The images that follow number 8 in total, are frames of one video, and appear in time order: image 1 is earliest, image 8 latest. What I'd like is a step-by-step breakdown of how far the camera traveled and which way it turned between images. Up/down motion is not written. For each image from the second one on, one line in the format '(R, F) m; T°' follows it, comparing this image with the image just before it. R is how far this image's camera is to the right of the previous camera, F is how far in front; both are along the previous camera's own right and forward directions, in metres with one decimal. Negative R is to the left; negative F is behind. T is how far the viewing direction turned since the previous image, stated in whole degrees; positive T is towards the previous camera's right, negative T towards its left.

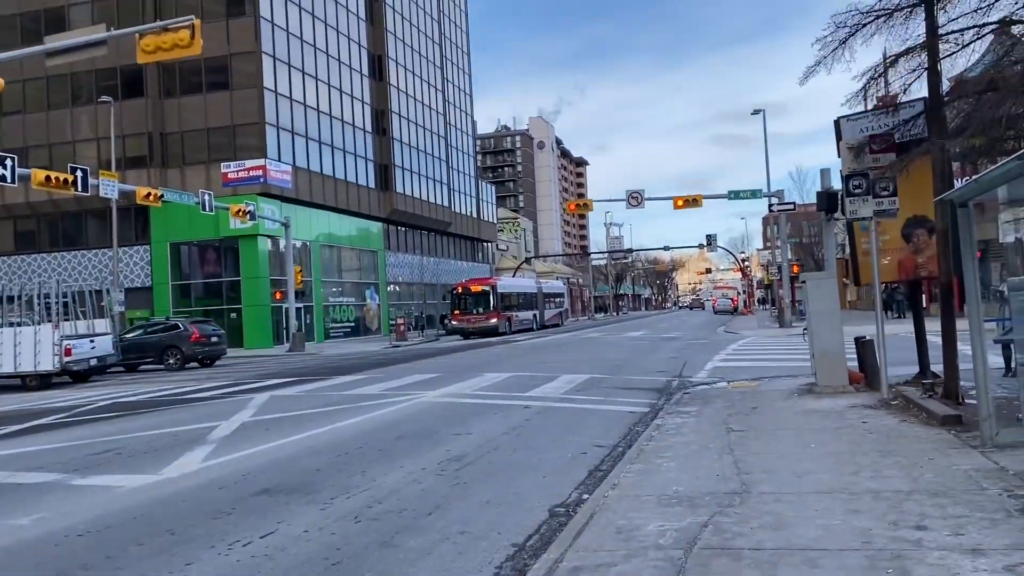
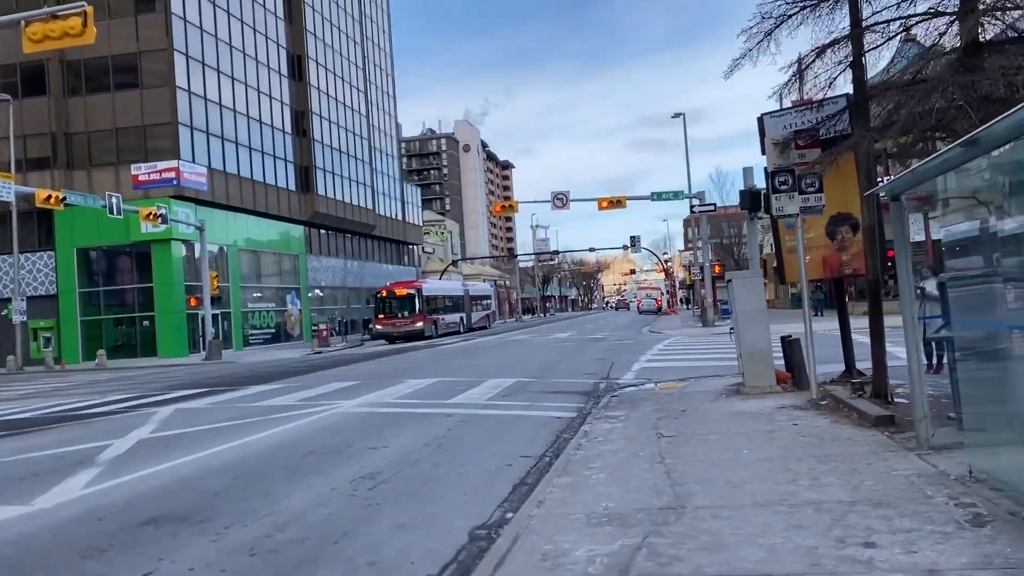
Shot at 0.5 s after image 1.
(+0.1, +0.6) m; +5°
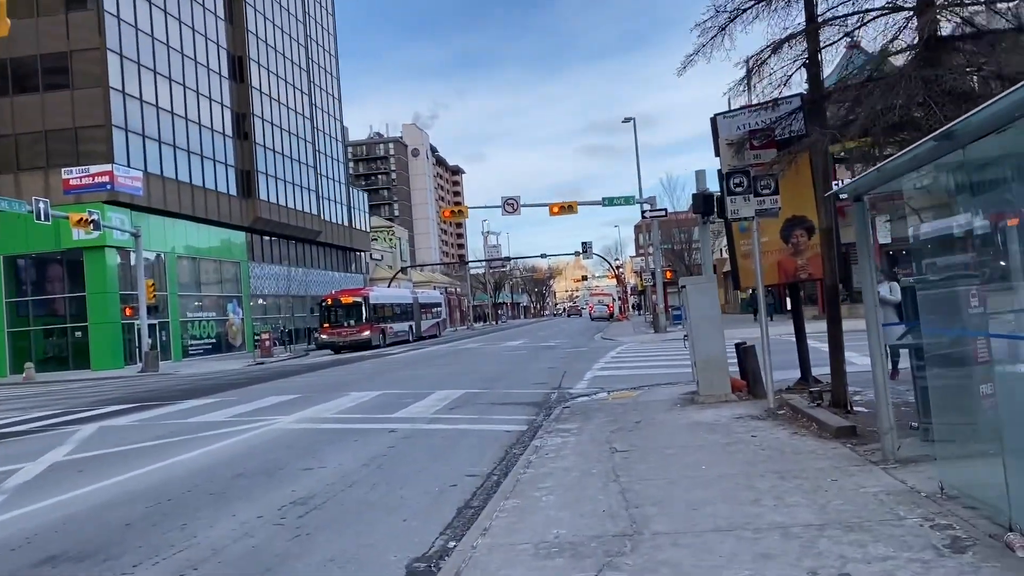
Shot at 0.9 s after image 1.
(+0.1, +0.6) m; +3°
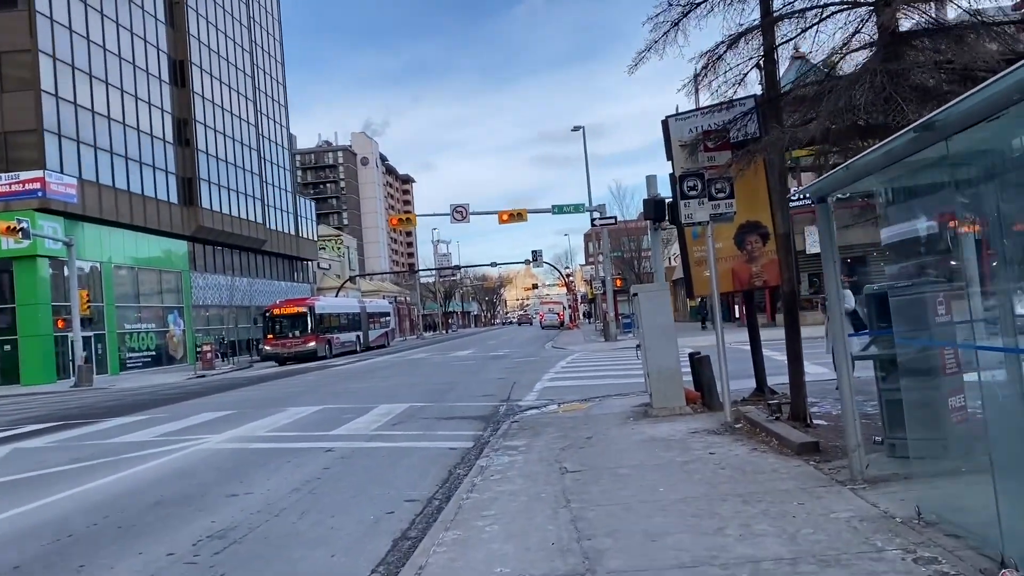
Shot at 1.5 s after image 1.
(+0.1, +0.6) m; +3°
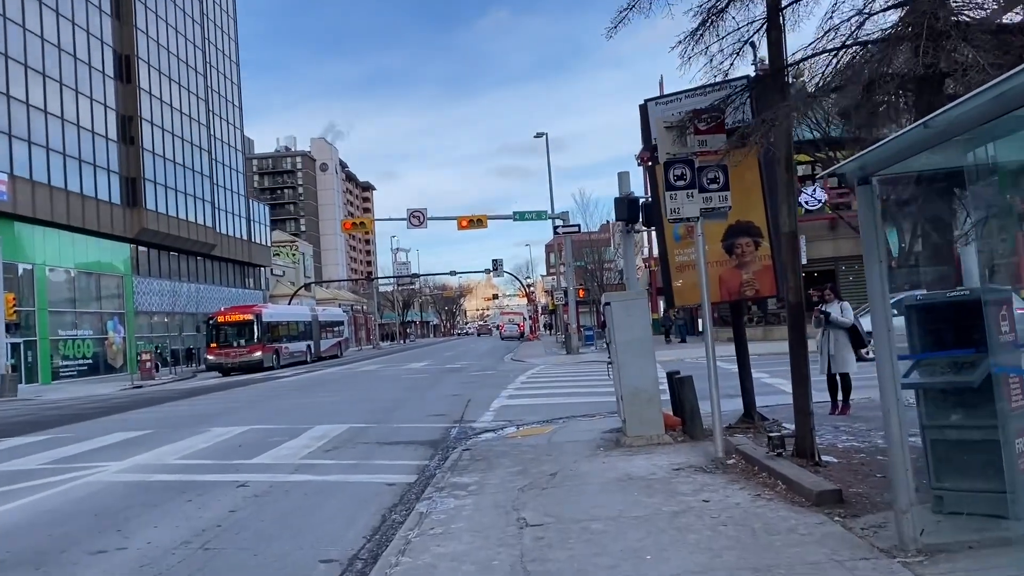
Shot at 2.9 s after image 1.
(+0.1, +1.8) m; +3°
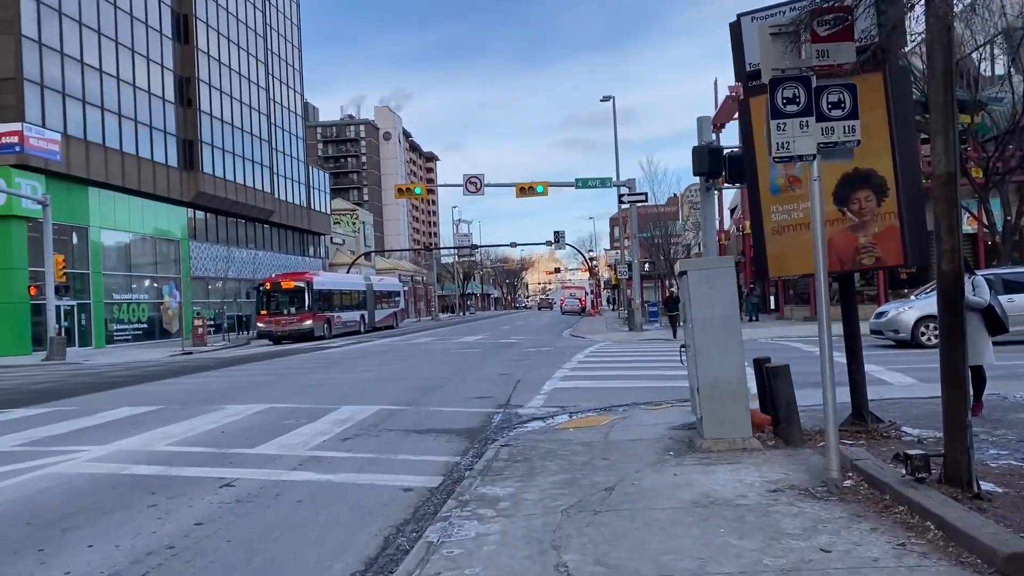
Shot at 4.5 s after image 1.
(+0.1, +2.1) m; -4°
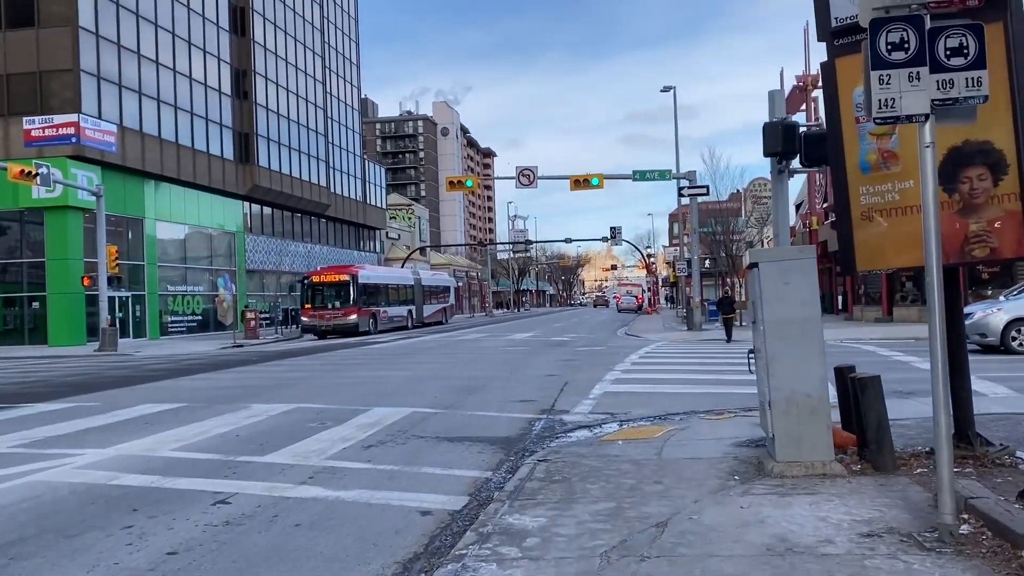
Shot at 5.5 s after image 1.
(+0.2, +1.2) m; -4°
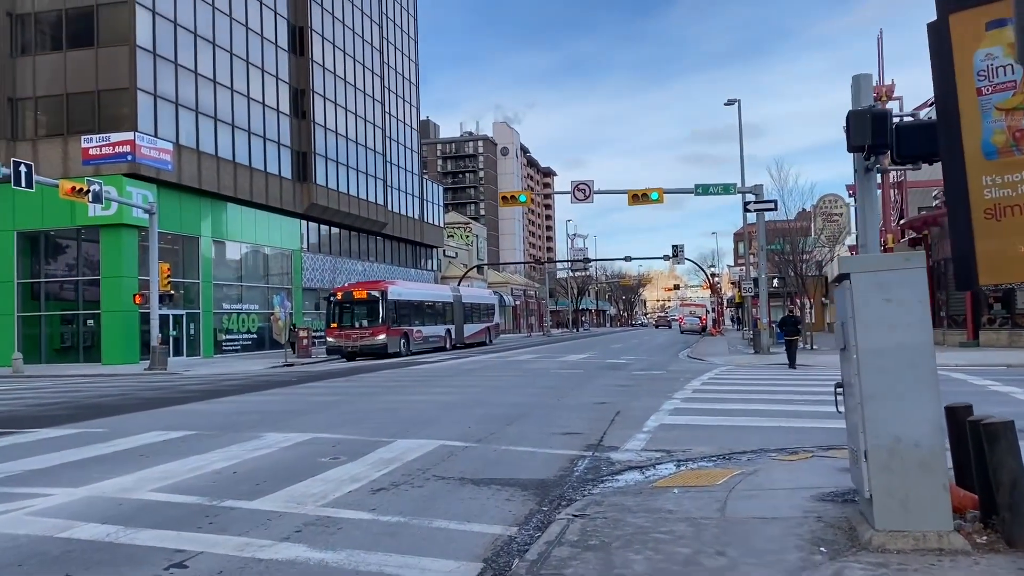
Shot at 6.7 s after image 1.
(+0.3, +1.5) m; -4°
